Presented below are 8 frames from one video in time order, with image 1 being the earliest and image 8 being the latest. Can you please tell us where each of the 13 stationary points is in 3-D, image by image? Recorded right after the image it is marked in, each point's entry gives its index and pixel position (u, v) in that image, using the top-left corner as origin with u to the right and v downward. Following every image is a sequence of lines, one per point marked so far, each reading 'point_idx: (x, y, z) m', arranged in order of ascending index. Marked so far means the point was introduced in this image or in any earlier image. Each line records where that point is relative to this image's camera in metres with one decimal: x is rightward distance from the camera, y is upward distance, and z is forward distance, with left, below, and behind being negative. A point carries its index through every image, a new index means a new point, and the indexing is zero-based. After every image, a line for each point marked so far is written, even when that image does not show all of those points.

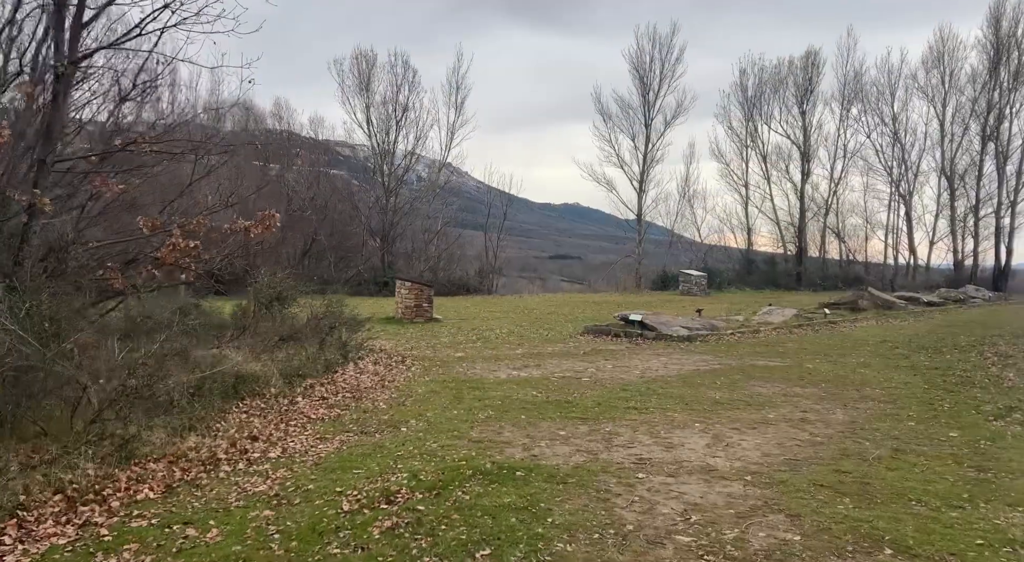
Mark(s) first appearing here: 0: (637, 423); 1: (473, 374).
0: (+1.4, -1.6, +8.9) m
1: (-0.6, -1.5, +12.5) m
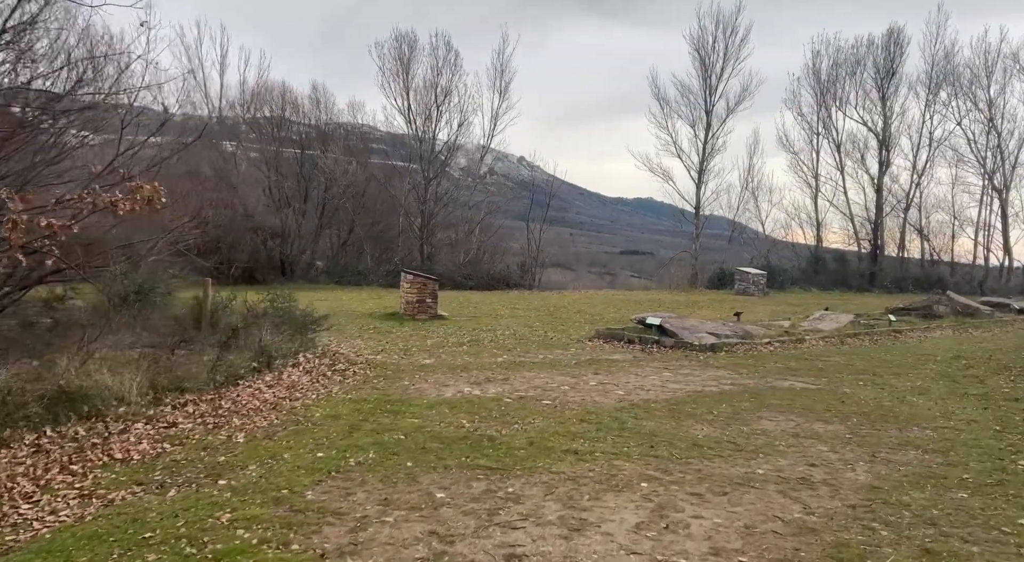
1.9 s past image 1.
0: (+0.4, -1.6, +6.4) m
1: (-1.3, -1.5, +10.2) m
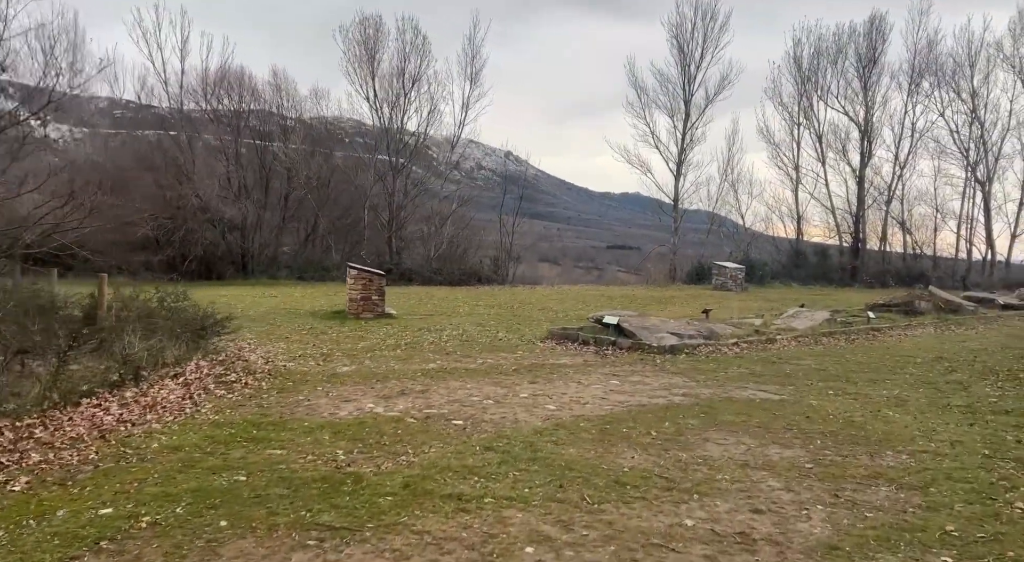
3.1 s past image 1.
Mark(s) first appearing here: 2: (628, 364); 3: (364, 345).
0: (-0.6, -1.6, +4.8) m
1: (-2.3, -1.4, +8.6) m
2: (+1.9, -1.3, +12.6) m
3: (-2.8, -1.2, +14.9) m
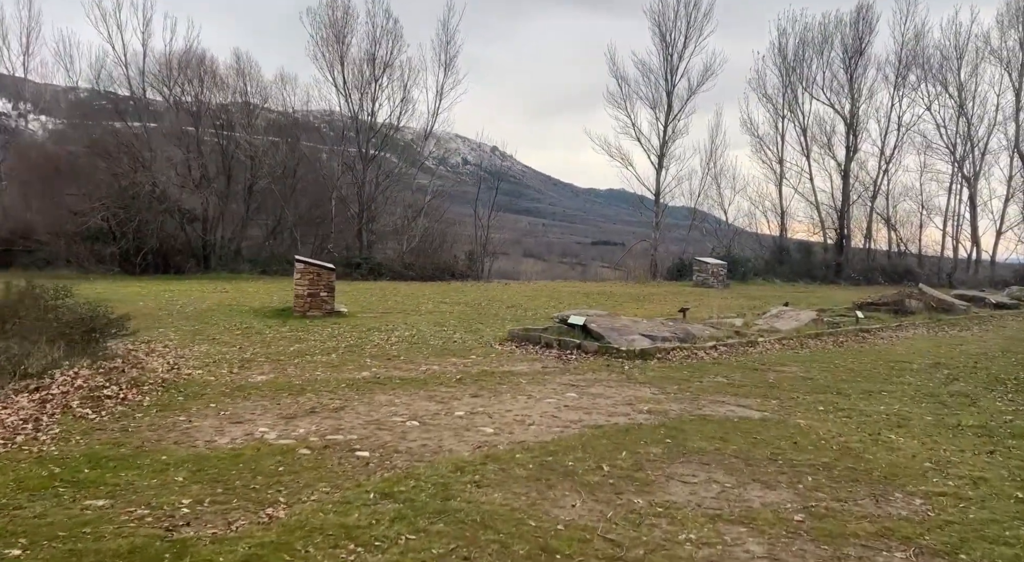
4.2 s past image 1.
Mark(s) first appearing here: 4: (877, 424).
0: (-1.2, -1.6, +3.2) m
1: (-3.0, -1.4, +6.9) m
2: (+1.1, -1.3, +11.0) m
3: (-3.6, -1.1, +13.2) m
4: (+3.8, -1.5, +8.2) m
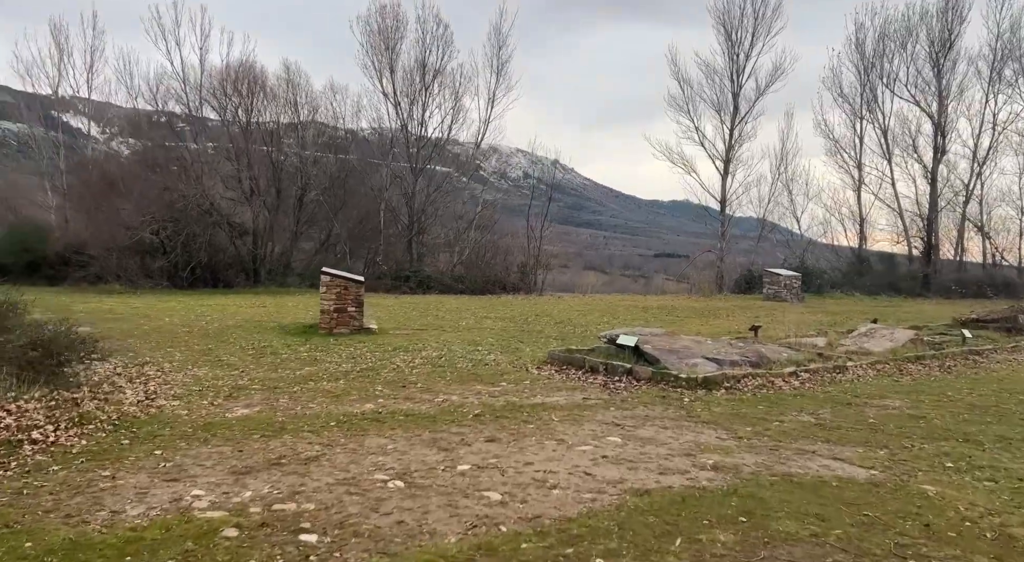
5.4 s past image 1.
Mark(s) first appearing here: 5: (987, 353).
0: (-1.4, -1.6, +1.3) m
1: (-3.0, -1.5, +5.2) m
2: (+1.5, -1.4, +8.9) m
3: (-3.1, -1.3, +11.5) m
4: (+4.0, -1.6, +5.9) m
5: (+8.7, -1.3, +14.5) m
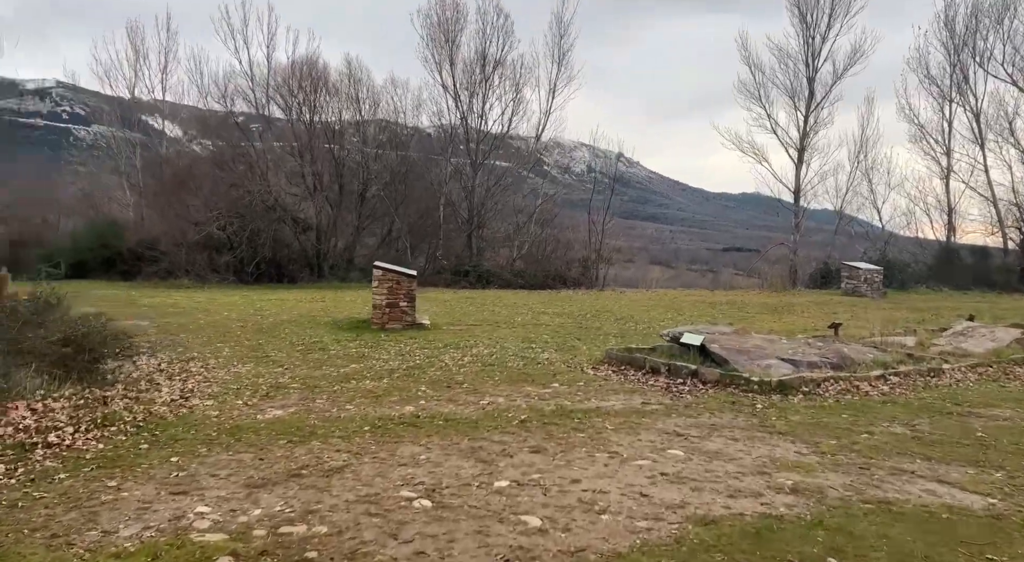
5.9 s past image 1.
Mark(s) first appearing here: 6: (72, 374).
0: (-1.5, -1.6, +0.7) m
1: (-2.7, -1.5, +4.6) m
2: (+2.0, -1.3, +8.0) m
3: (-2.3, -1.2, +11.0) m
4: (+4.2, -1.6, +4.8) m
5: (+9.7, -1.2, +12.9) m
6: (-5.0, -1.0, +8.8) m
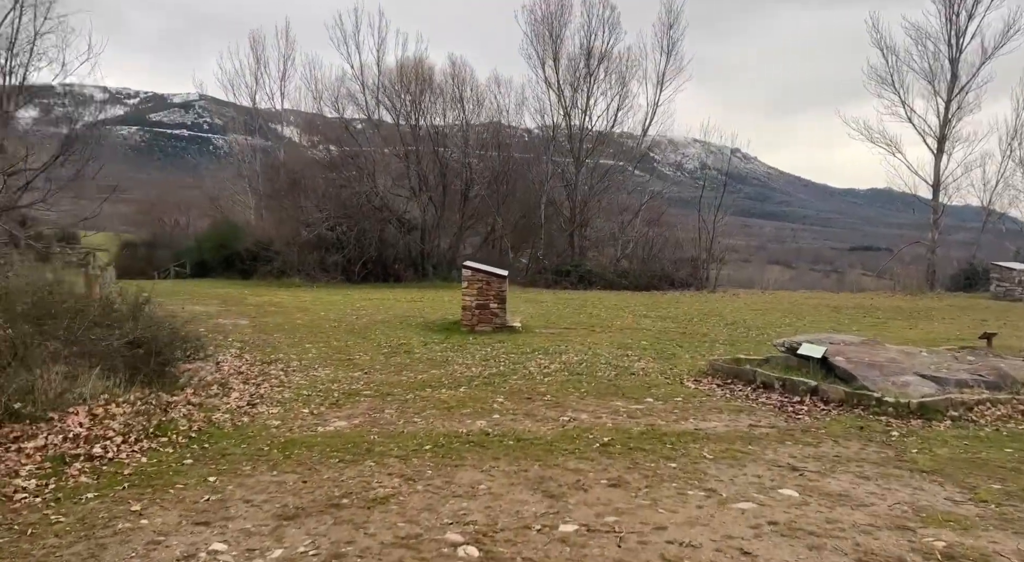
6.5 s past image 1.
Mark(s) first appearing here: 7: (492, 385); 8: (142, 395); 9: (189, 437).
0: (-1.8, -1.6, 0.0) m
1: (-2.4, -1.5, +4.1) m
2: (+2.7, -1.4, +6.7) m
3: (-1.1, -1.2, +10.3) m
4: (+4.5, -1.6, +3.3) m
5: (+11.1, -1.2, +10.5) m
6: (-4.0, -1.0, +8.5) m
7: (-0.2, -1.3, +9.4) m
8: (-3.9, -1.2, +8.2) m
9: (-2.8, -1.4, +6.9) m
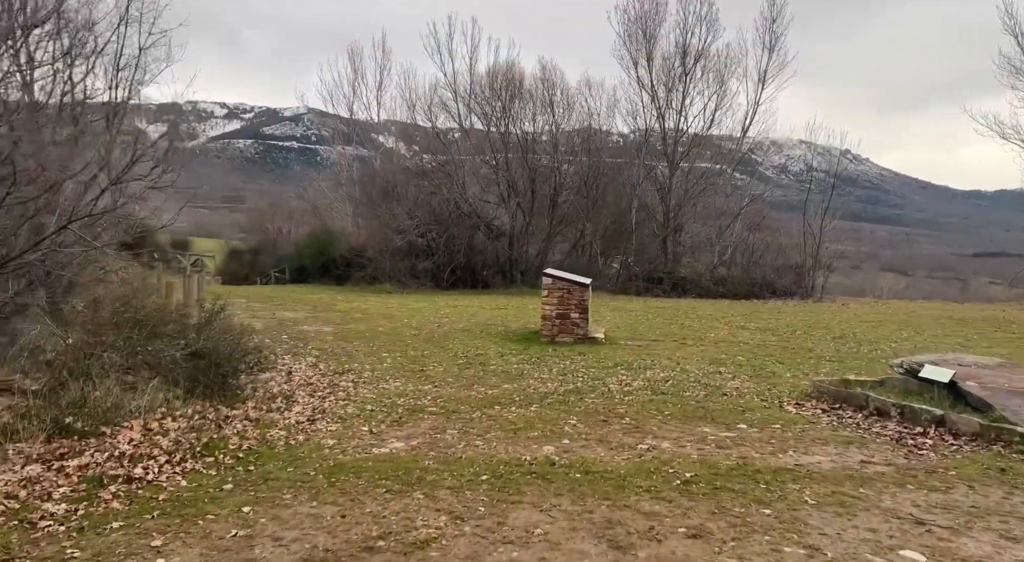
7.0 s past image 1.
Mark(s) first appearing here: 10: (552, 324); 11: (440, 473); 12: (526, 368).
0: (-2.1, -1.6, -0.5) m
1: (-2.2, -1.5, +3.6) m
2: (+3.2, -1.4, +5.6) m
3: (-0.2, -1.4, +9.6) m
4: (+4.6, -1.7, +2.0) m
5: (+12.0, -1.4, +8.4) m
6: (-3.3, -1.1, +8.3) m
7: (+0.6, -1.4, +8.6) m
8: (-3.1, -1.3, +7.9) m
9: (-2.2, -1.4, +6.5) m
10: (+0.8, -0.8, +14.2) m
11: (-0.5, -1.5, +6.1) m
12: (+0.2, -1.3, +11.2) m
